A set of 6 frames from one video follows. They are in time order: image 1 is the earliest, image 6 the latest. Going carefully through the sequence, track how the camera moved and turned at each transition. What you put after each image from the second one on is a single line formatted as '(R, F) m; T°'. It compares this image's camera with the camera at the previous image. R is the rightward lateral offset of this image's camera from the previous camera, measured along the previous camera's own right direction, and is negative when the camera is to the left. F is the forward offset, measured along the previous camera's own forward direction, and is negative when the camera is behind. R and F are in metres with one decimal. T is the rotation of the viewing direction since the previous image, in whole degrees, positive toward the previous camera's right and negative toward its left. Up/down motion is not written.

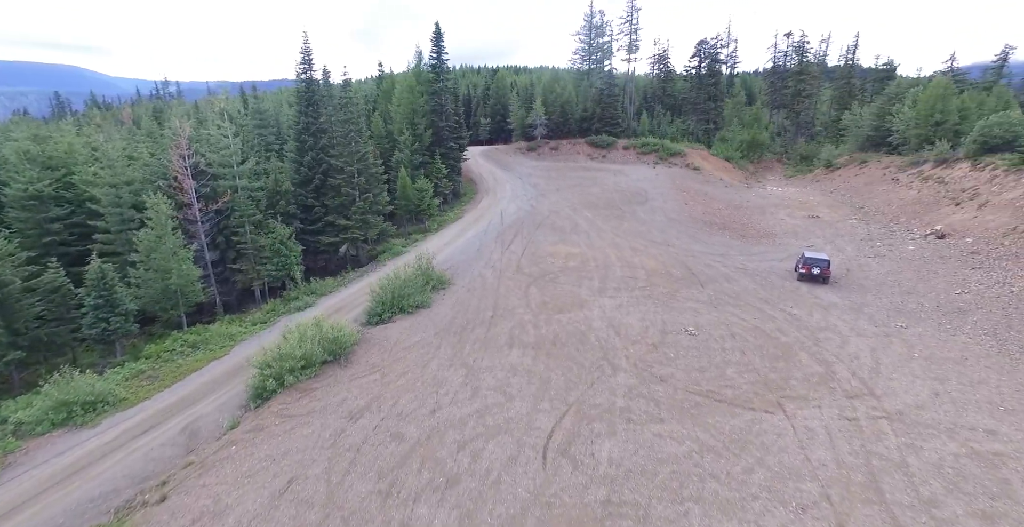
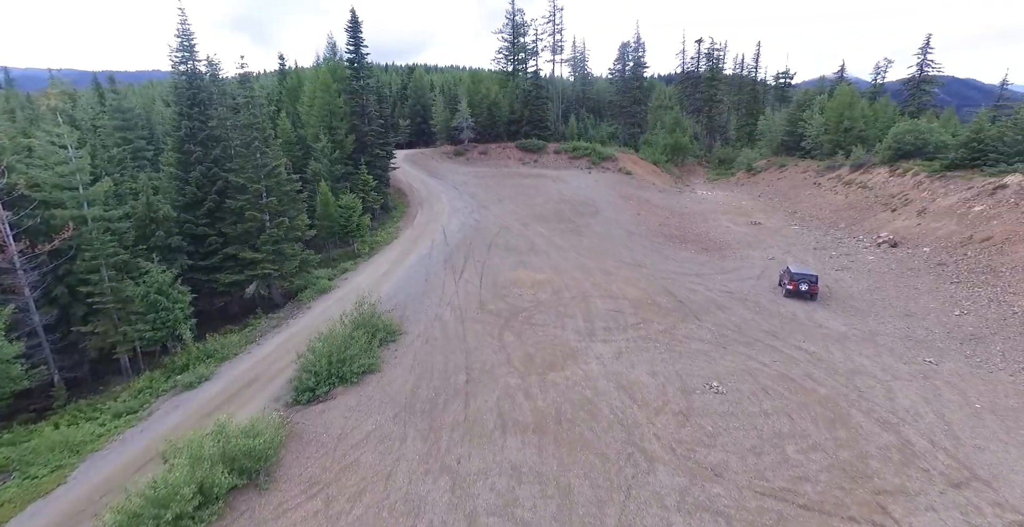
(-1.6, +4.2) m; +10°
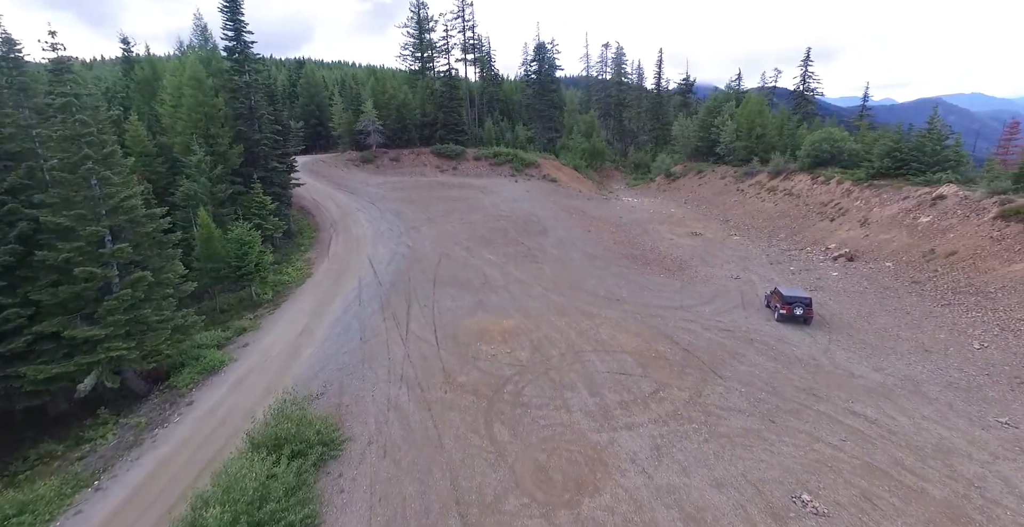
(-2.0, +5.0) m; +11°
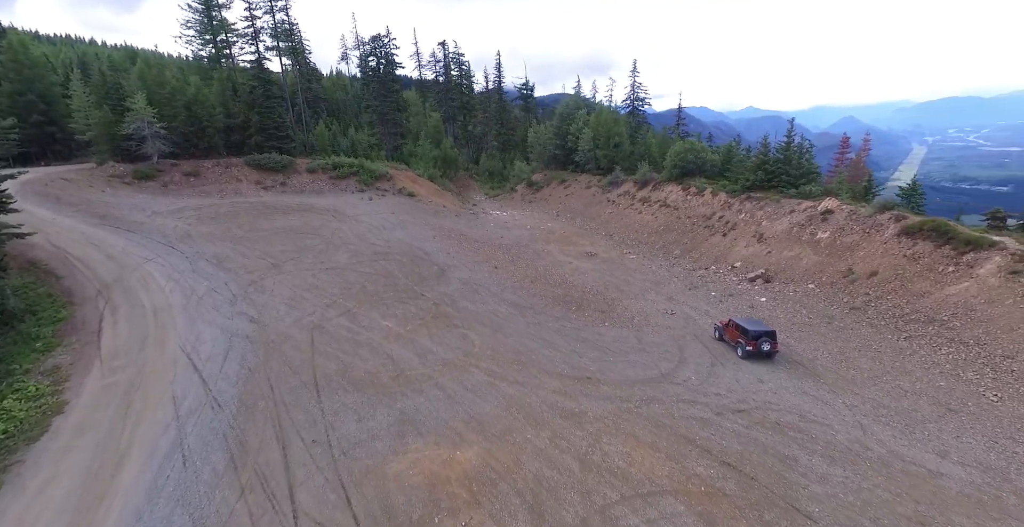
(-2.7, +7.4) m; +20°
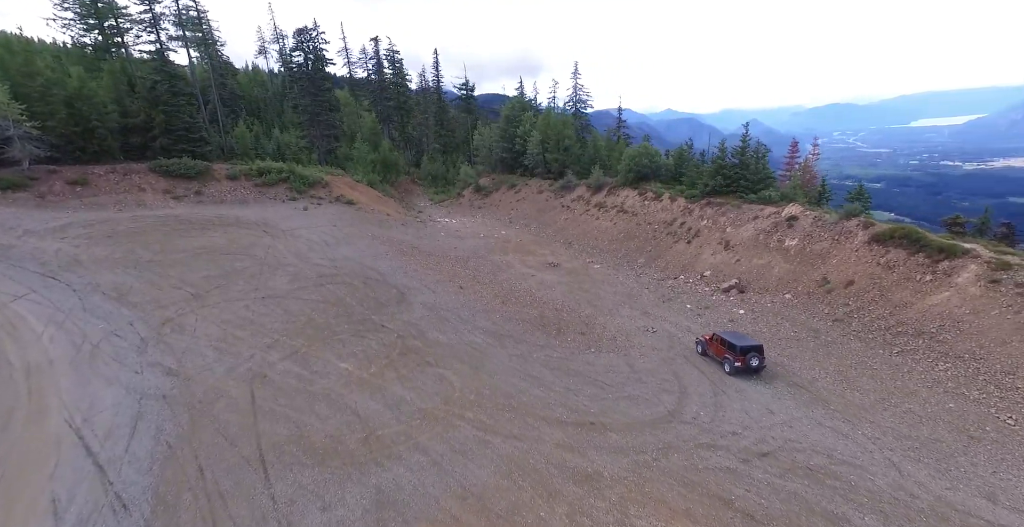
(-1.4, +2.6) m; +7°
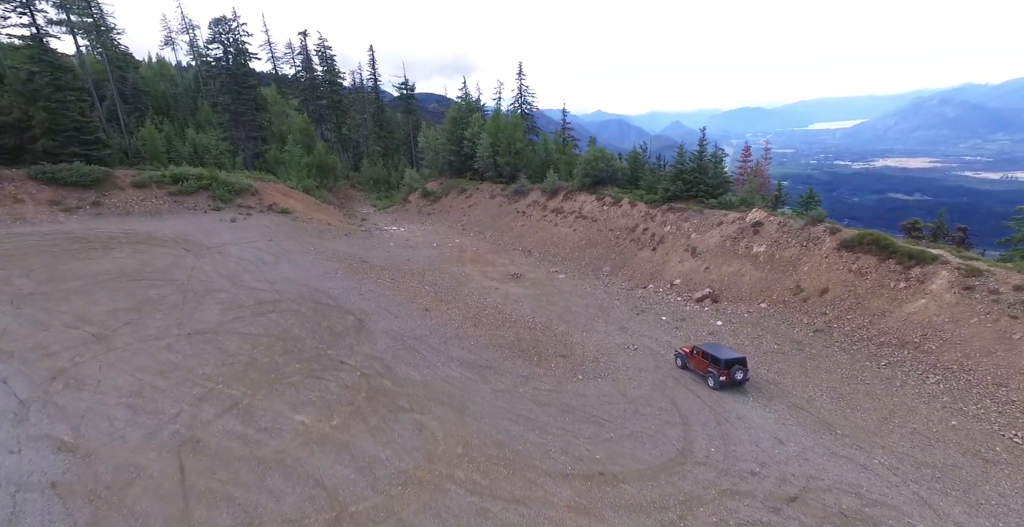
(-1.3, +2.2) m; +7°
